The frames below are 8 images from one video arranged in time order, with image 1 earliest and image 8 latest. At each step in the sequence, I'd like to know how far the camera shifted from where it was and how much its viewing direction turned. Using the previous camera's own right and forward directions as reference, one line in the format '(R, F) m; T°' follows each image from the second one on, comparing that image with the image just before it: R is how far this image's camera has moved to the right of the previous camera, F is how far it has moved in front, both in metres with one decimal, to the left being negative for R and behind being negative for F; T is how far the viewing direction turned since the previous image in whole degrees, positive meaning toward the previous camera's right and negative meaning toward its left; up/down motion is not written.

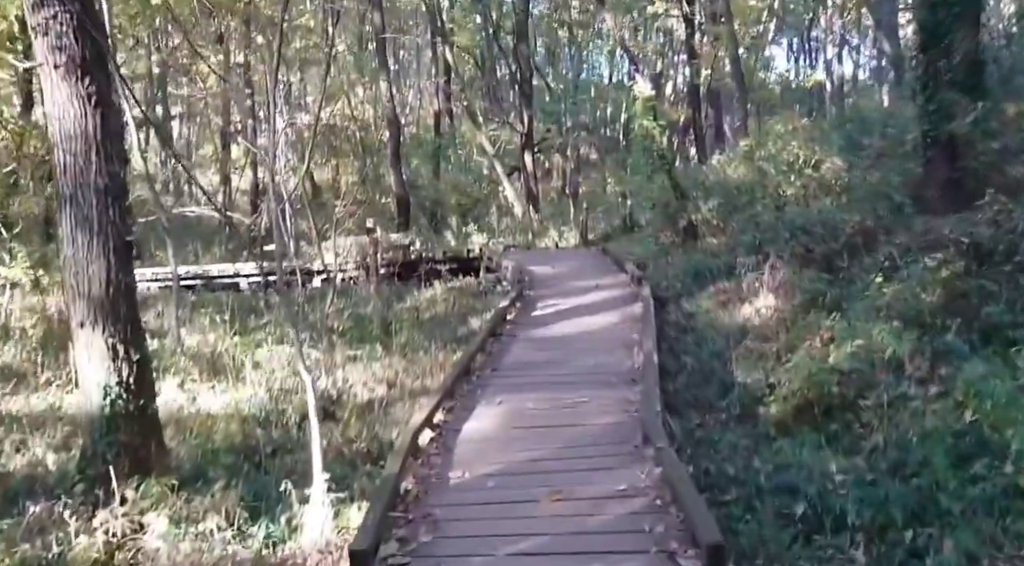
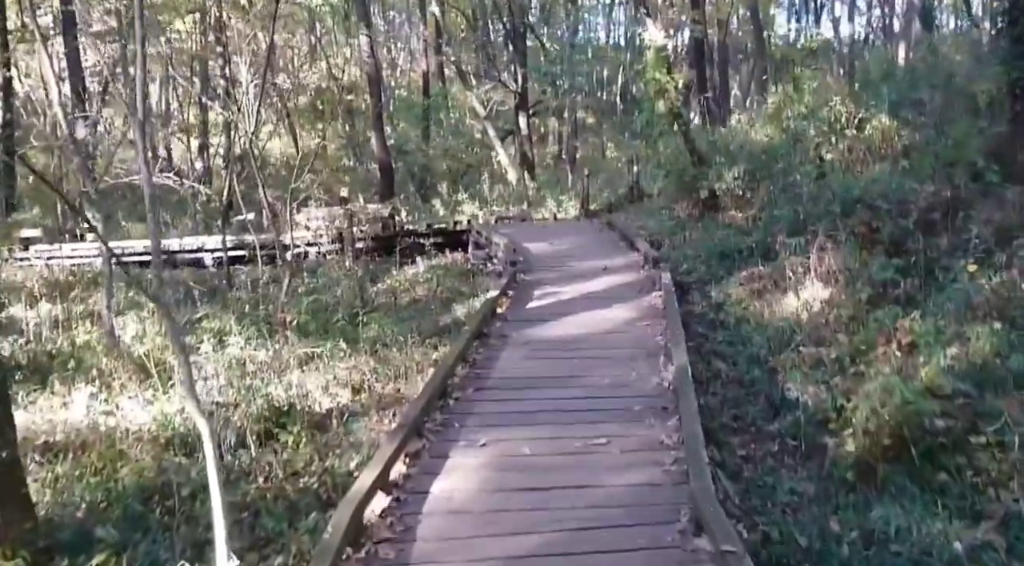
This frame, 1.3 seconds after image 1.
(0.0, +2.0) m; 0°
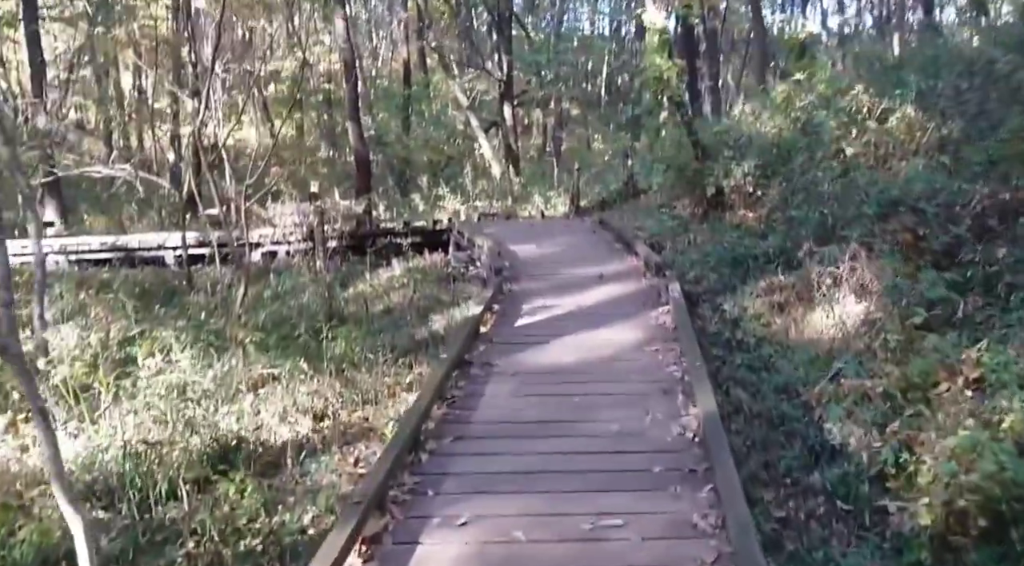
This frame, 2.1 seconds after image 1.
(0.0, +1.2) m; +1°
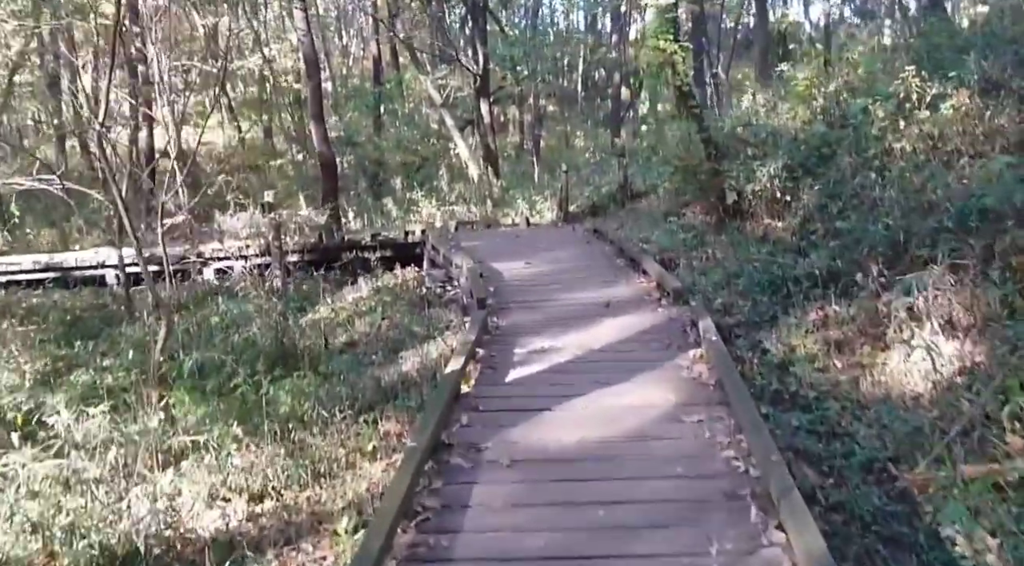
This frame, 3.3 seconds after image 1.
(-0.1, +1.8) m; +1°
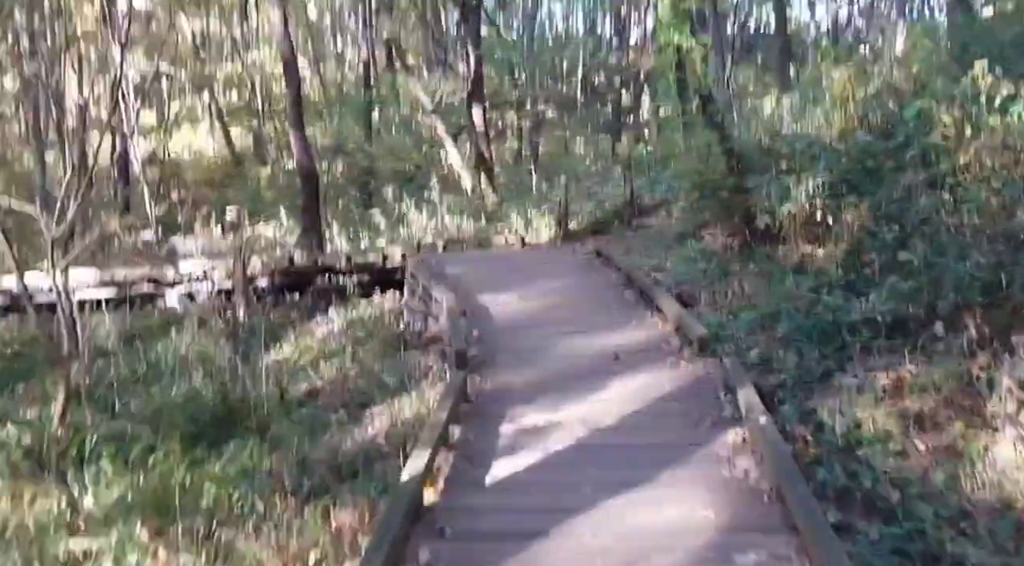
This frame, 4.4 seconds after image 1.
(+0.1, +1.5) m; 0°
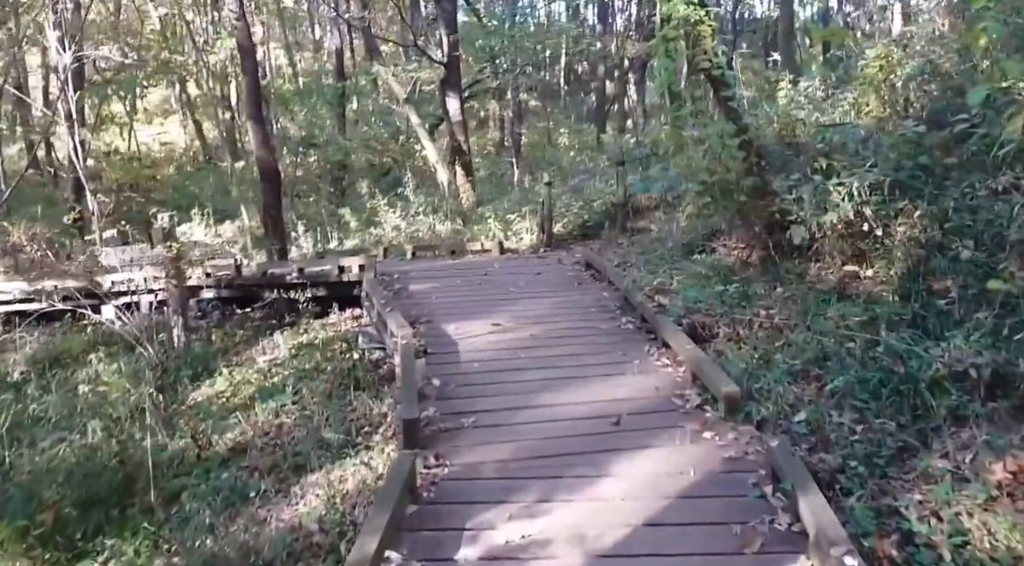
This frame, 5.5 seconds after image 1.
(+0.1, +1.6) m; +1°
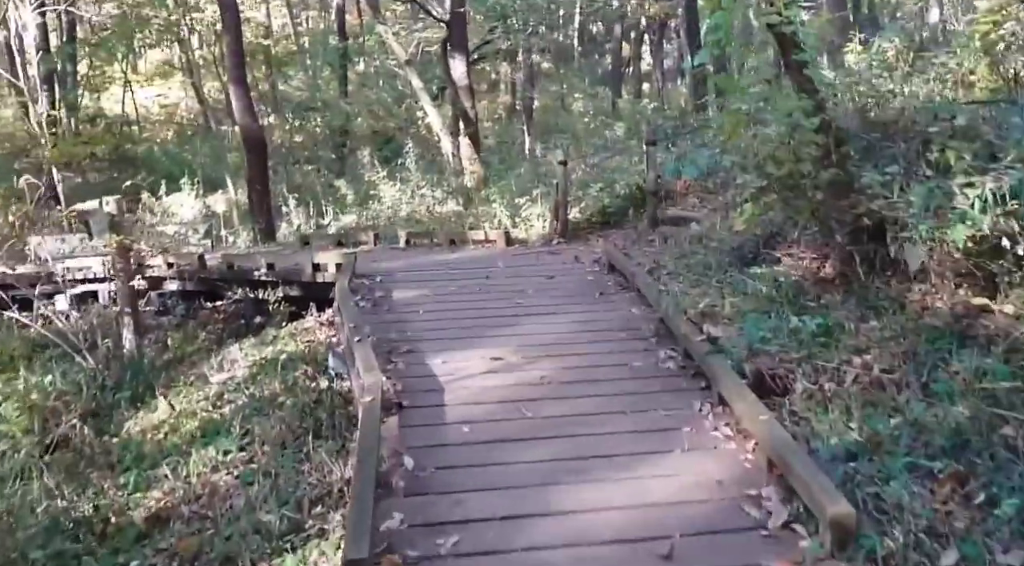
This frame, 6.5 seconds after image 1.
(0.0, +1.7) m; -1°
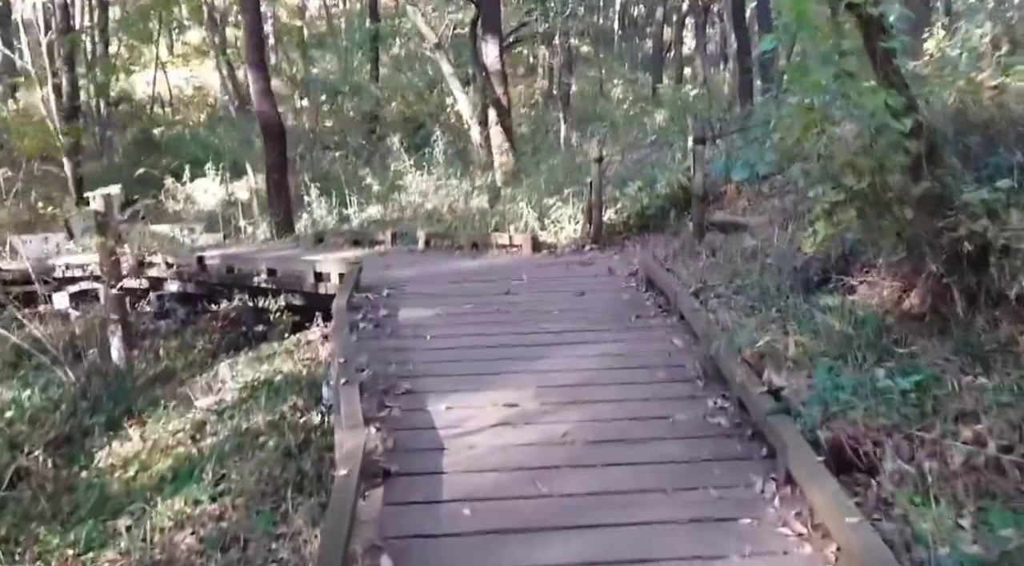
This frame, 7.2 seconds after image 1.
(+0.1, +1.0) m; -2°
